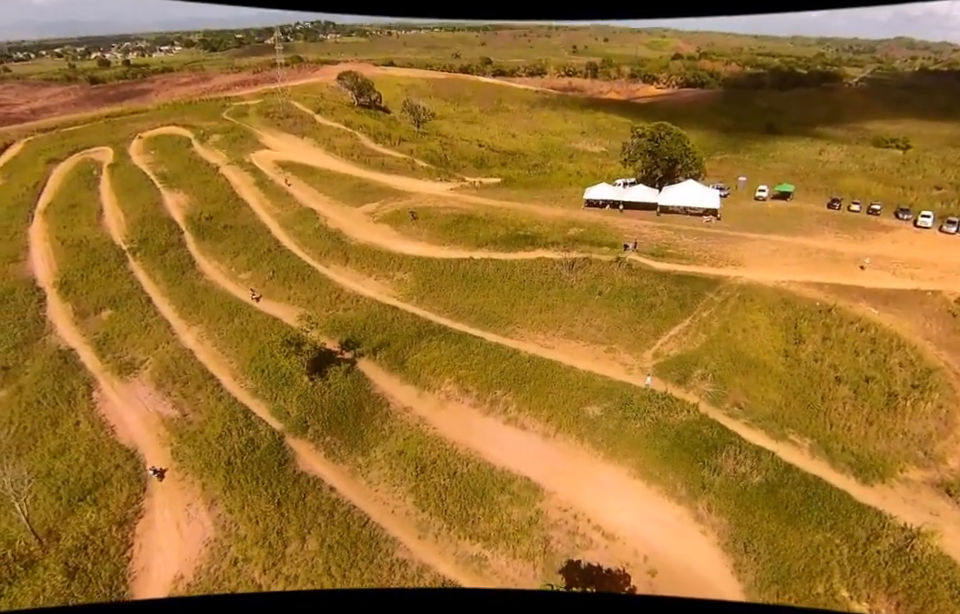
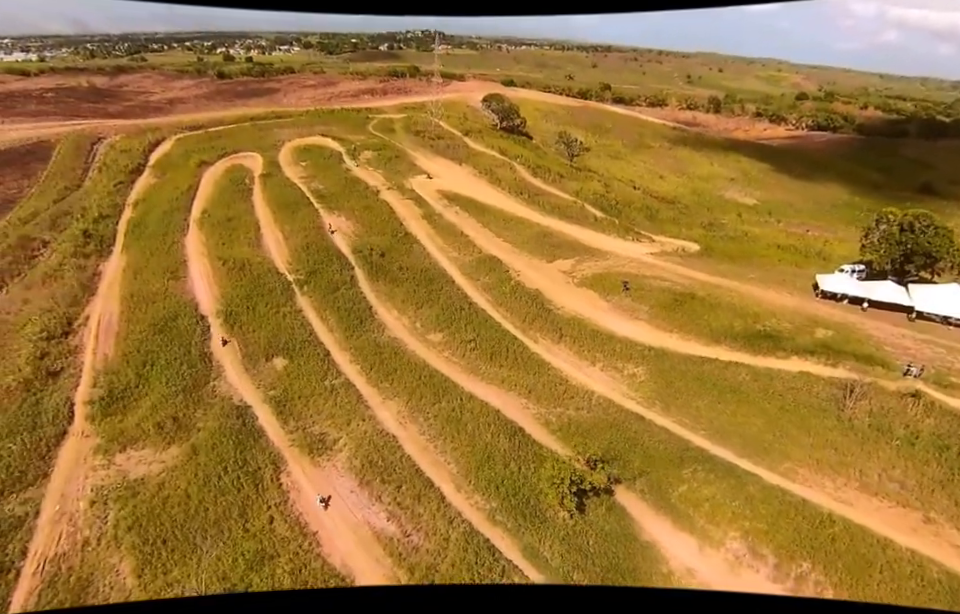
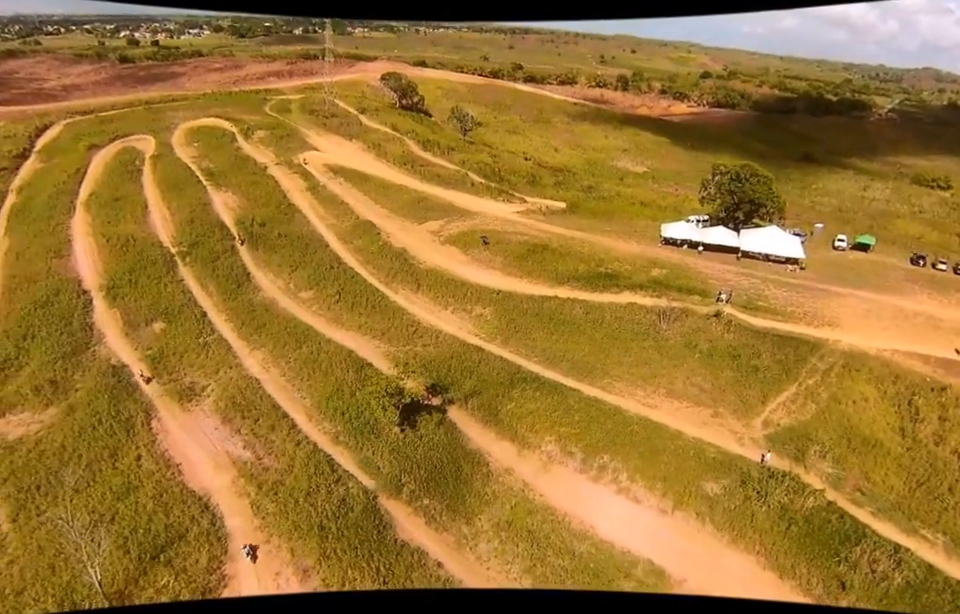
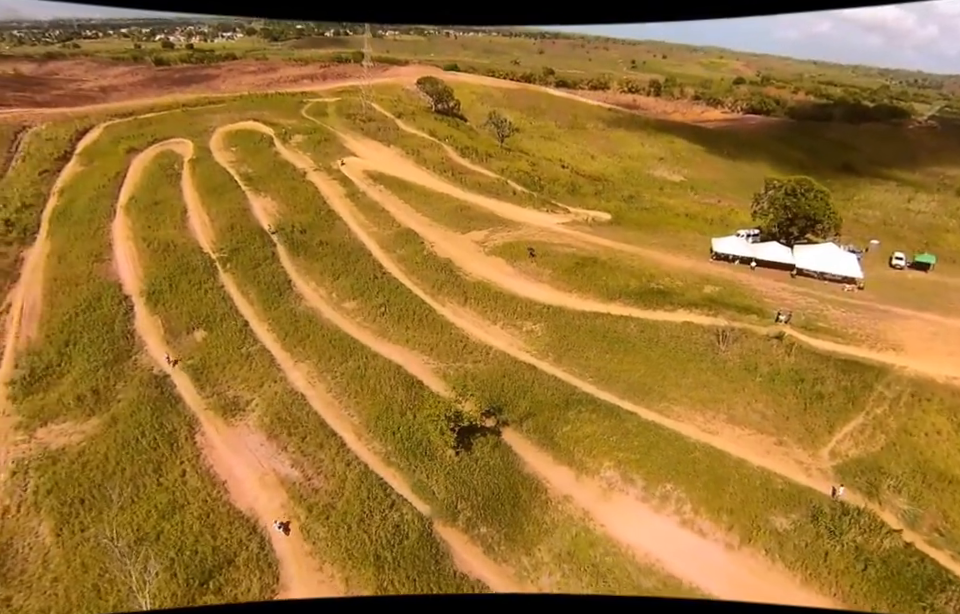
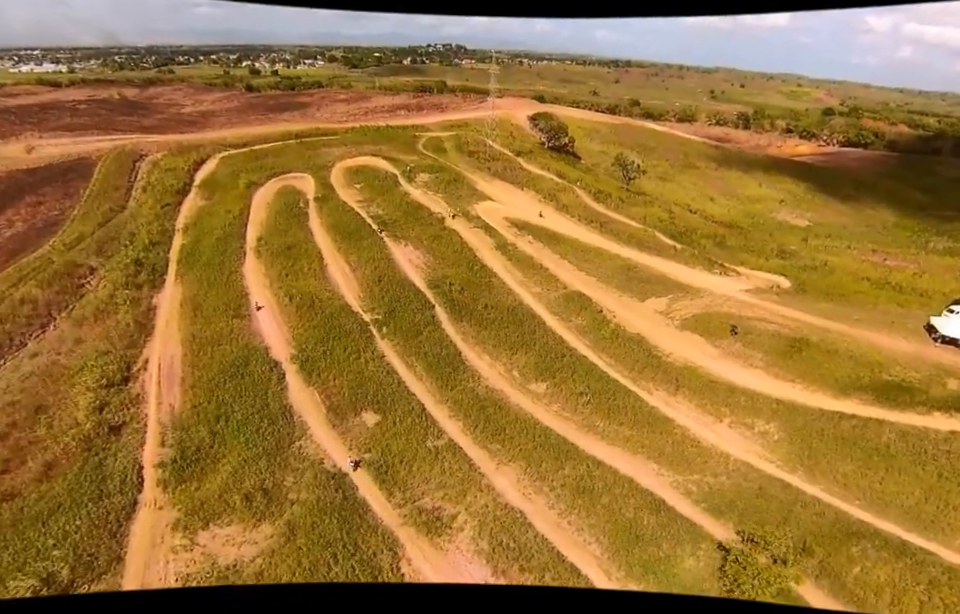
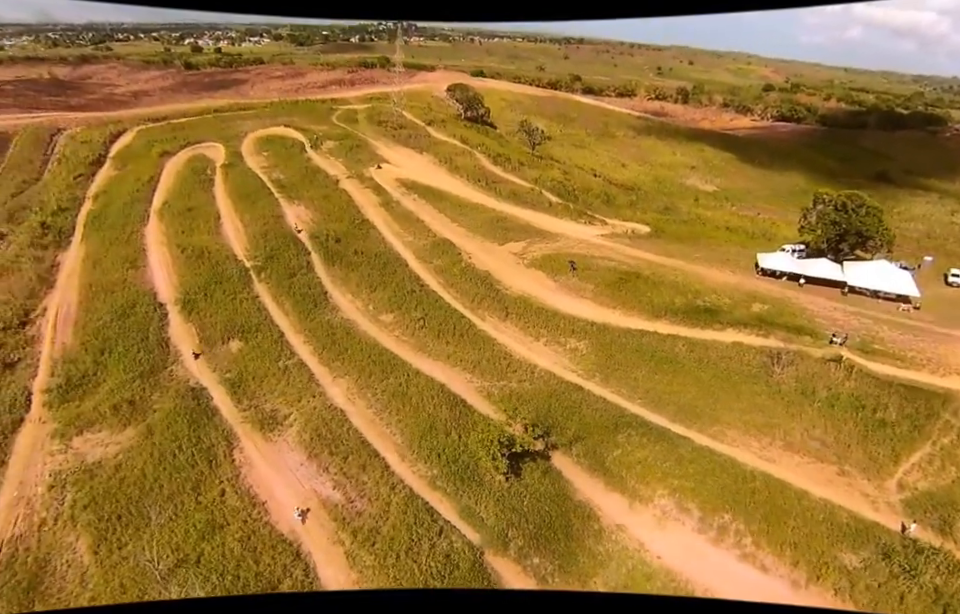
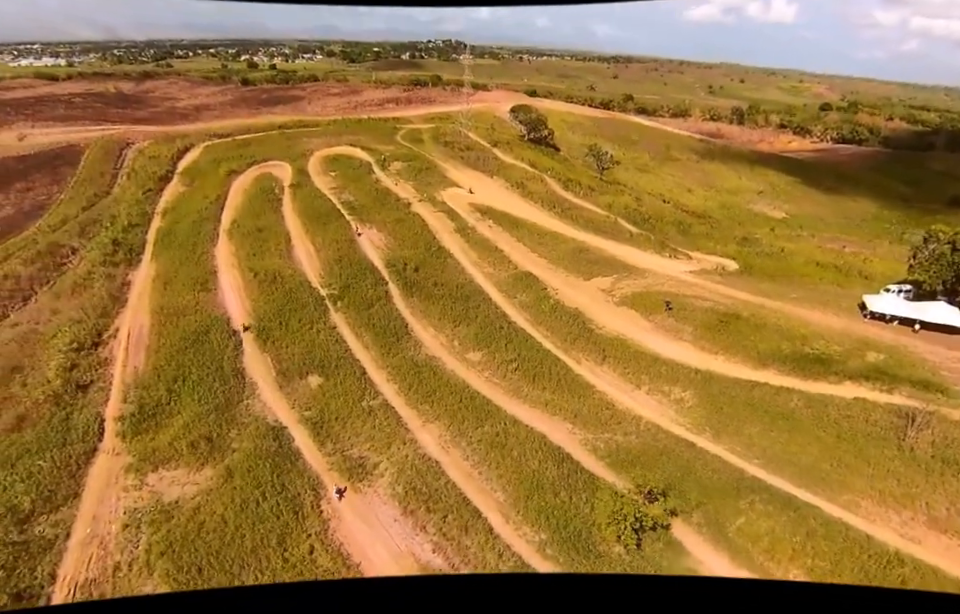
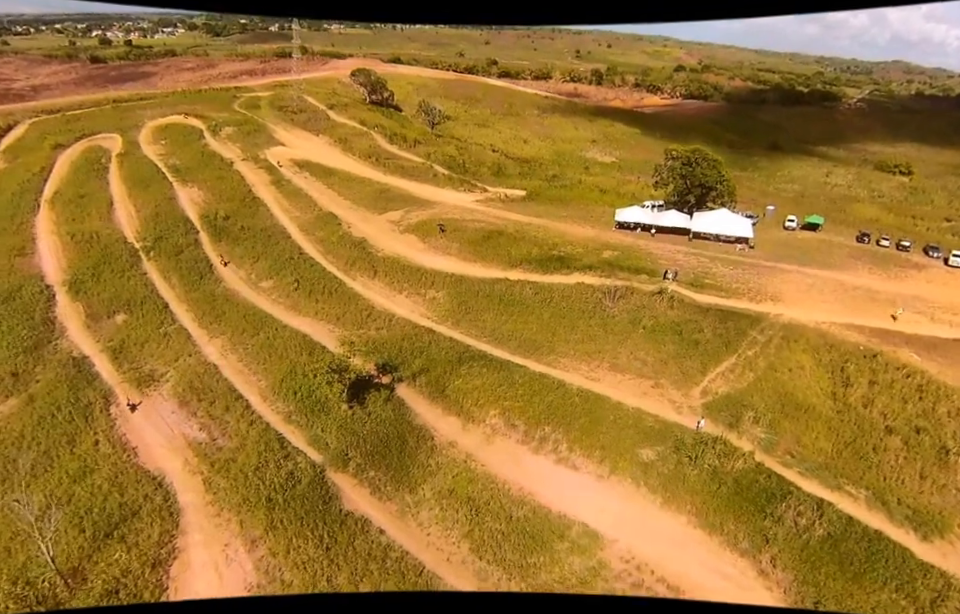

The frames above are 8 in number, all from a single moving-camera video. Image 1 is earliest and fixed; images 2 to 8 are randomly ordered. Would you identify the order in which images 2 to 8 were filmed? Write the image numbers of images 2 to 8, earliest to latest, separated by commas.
8, 3, 4, 6, 2, 7, 5
